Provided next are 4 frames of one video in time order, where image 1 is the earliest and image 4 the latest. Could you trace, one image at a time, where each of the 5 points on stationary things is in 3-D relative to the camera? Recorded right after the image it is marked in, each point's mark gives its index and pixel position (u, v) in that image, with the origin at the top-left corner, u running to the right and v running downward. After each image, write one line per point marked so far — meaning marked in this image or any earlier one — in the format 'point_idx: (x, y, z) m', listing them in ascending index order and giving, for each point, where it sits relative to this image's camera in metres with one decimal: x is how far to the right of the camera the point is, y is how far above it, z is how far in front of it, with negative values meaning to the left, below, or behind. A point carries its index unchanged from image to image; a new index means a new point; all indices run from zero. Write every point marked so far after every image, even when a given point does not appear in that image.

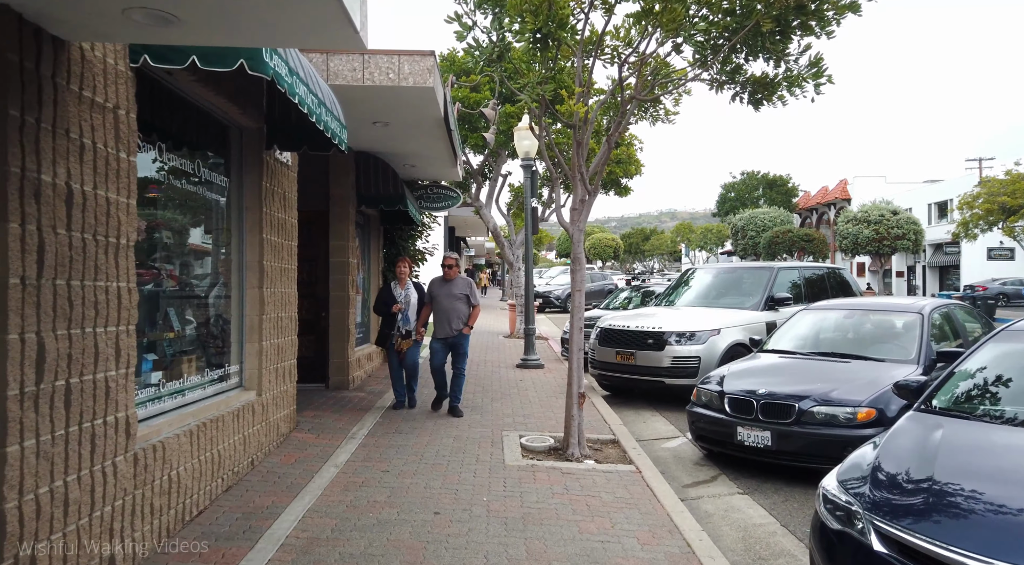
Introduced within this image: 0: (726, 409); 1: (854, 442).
0: (+1.9, -1.2, +5.9) m
1: (+2.7, -1.3, +5.1) m
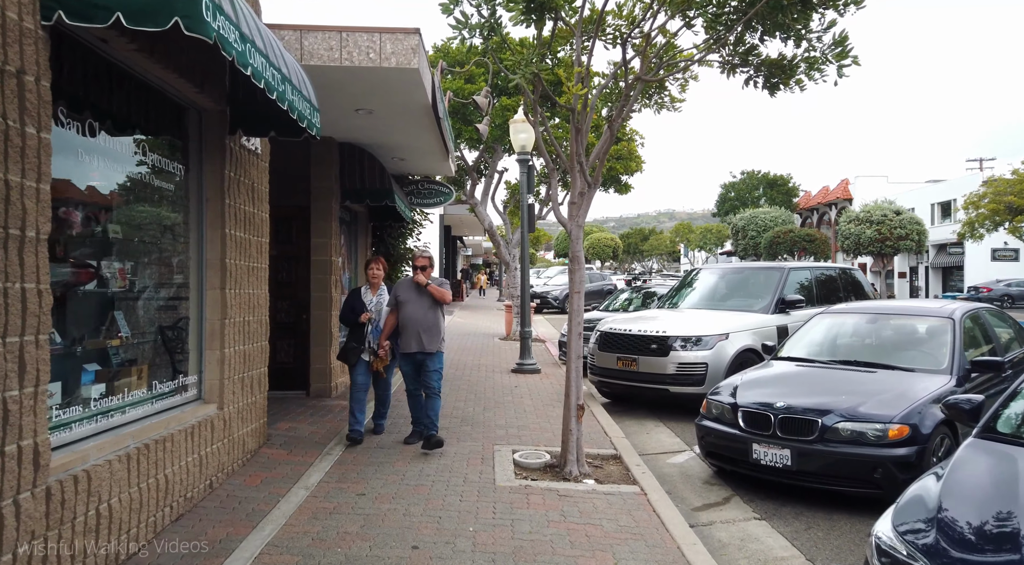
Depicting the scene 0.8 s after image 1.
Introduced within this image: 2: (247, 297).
0: (+1.9, -1.2, +5.3) m
1: (+2.6, -1.3, +4.6) m
2: (-2.1, -0.1, +5.2) m
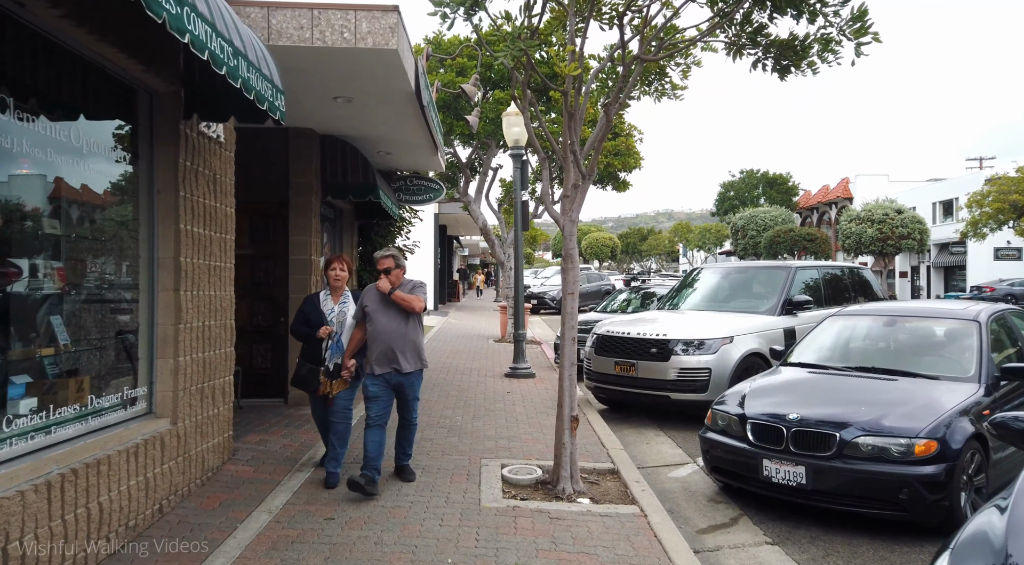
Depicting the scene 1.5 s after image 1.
0: (+1.8, -1.2, +4.9) m
1: (+2.6, -1.3, +4.1) m
2: (-2.2, -0.1, +4.8) m
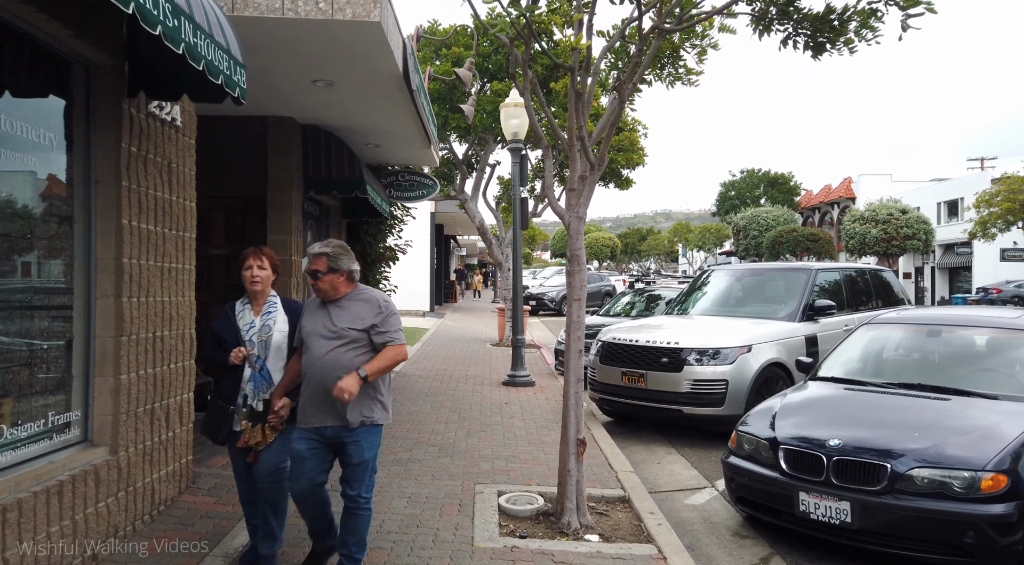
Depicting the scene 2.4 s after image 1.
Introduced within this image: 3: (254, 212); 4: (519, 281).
0: (+1.8, -1.2, +4.3) m
1: (+2.5, -1.3, +3.5) m
2: (-2.2, -0.2, +4.1) m
3: (-2.8, +0.8, +7.0) m
4: (+0.1, 0.0, +10.4) m
